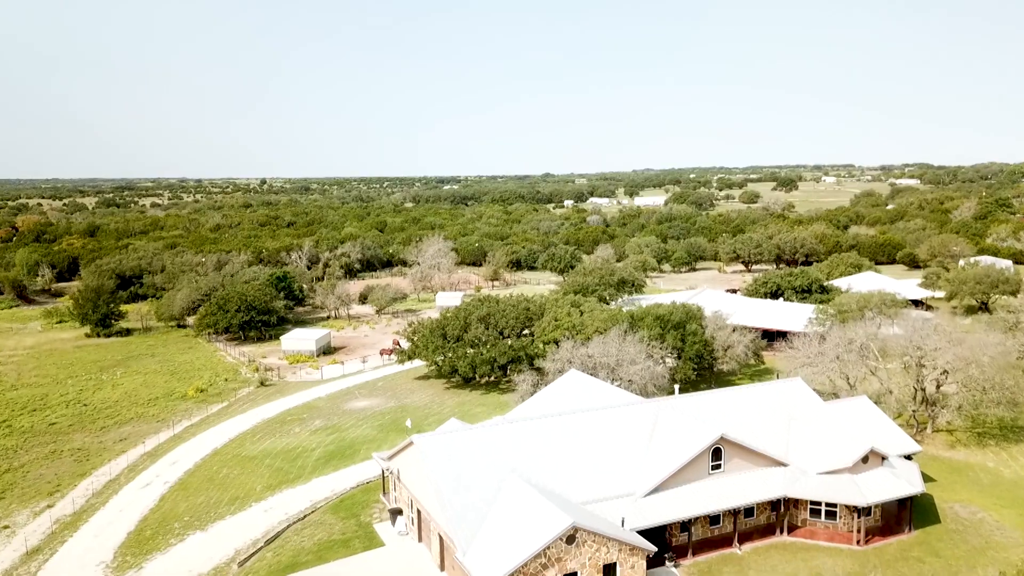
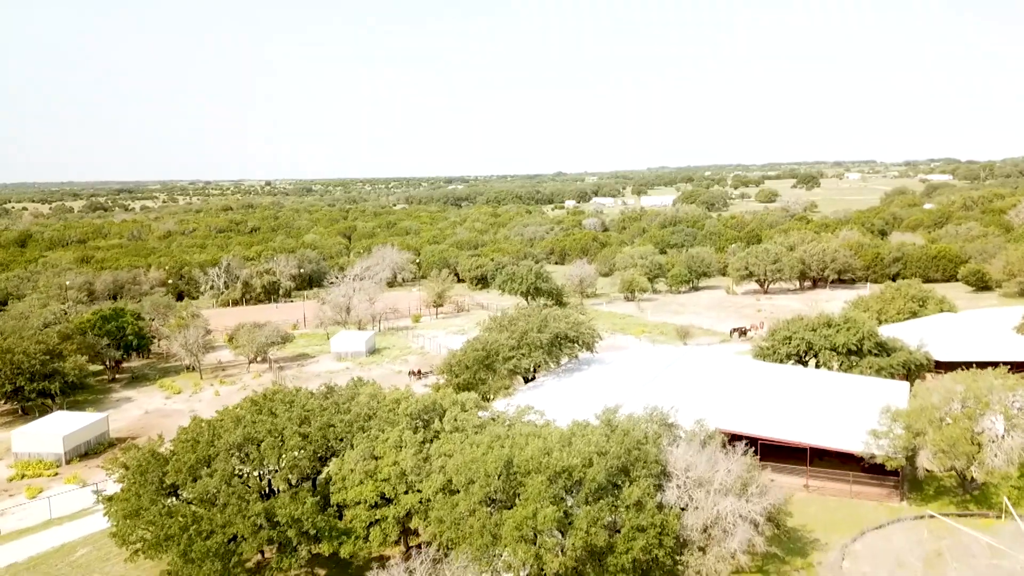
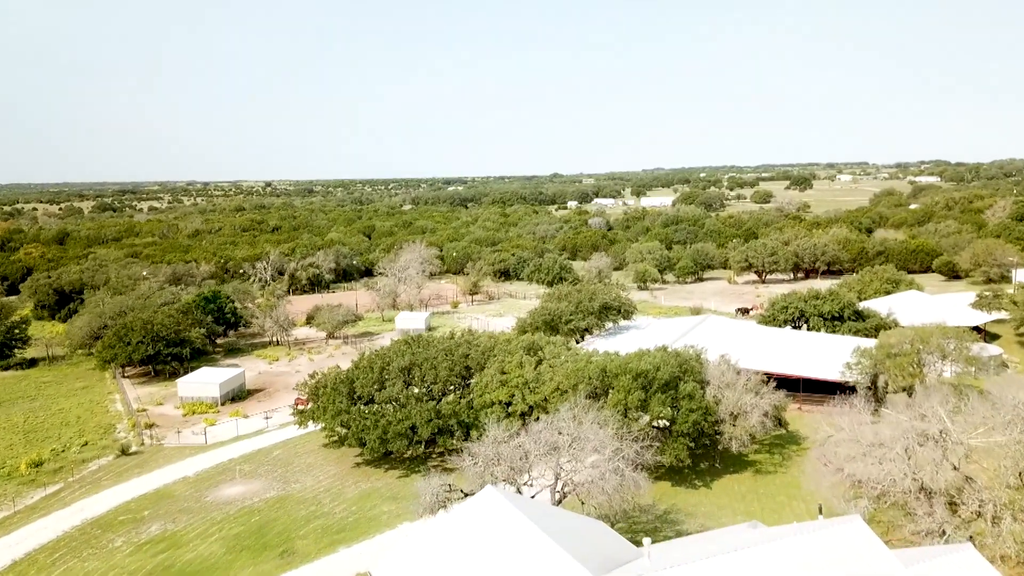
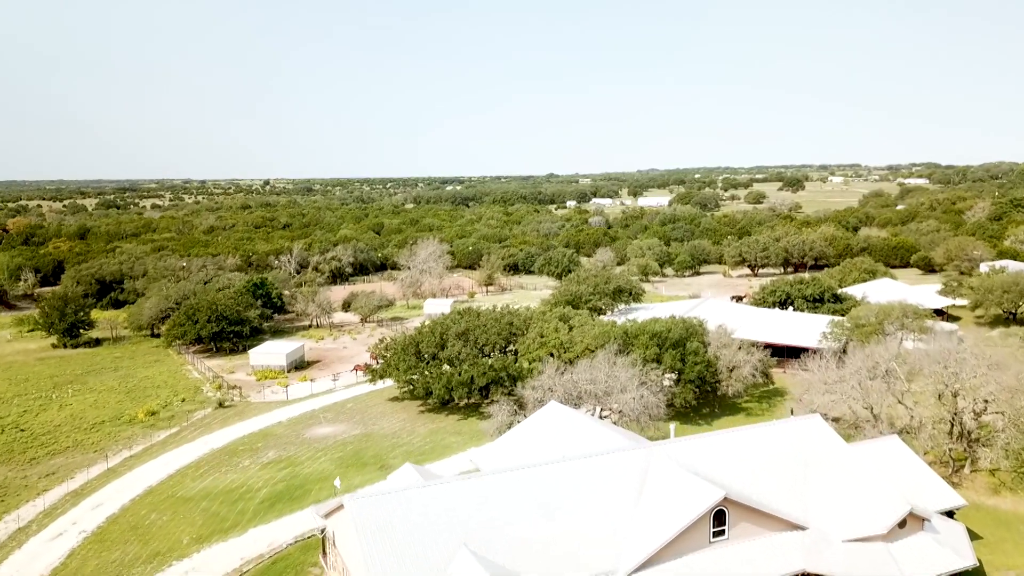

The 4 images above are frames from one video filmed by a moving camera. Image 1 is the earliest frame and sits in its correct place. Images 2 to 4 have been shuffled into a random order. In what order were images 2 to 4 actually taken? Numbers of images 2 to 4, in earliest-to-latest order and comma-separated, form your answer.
4, 3, 2
